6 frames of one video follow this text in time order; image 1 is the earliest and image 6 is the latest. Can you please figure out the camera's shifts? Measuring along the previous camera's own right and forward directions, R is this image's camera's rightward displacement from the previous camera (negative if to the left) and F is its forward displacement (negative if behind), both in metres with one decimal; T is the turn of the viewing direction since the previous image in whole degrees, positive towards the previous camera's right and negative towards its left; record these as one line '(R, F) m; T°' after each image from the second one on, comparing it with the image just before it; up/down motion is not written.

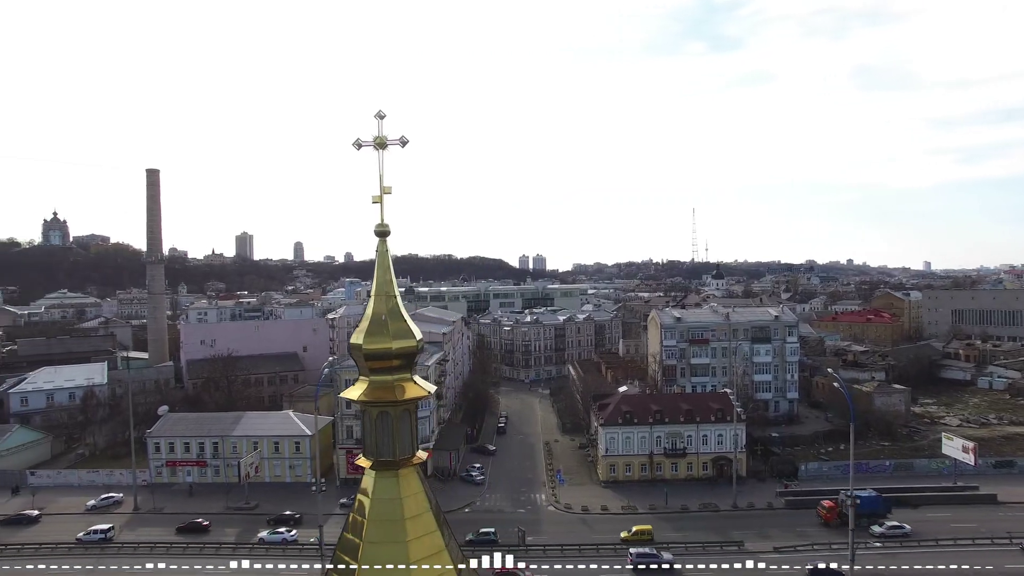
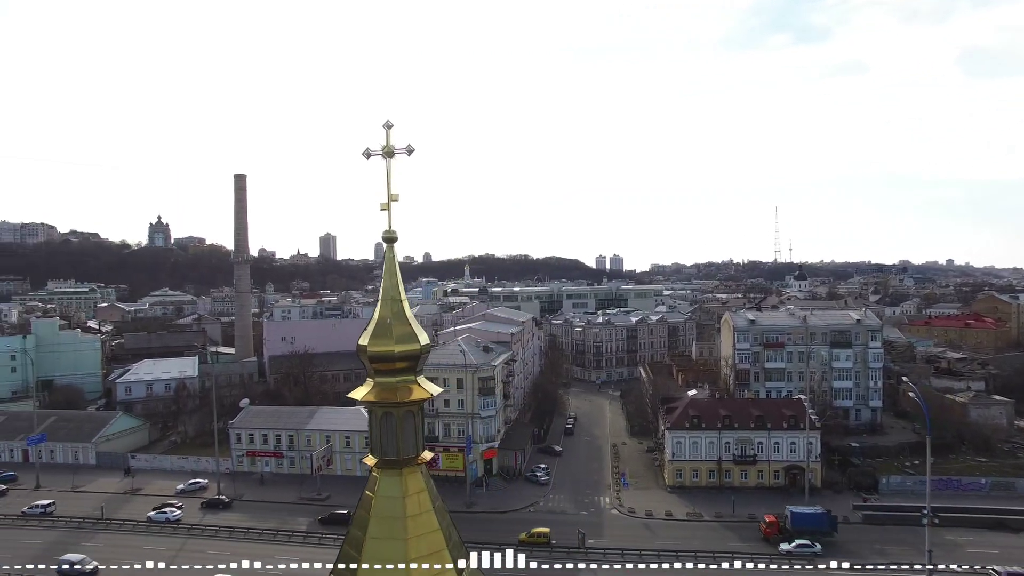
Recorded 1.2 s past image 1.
(+0.5, 0.0) m; -7°
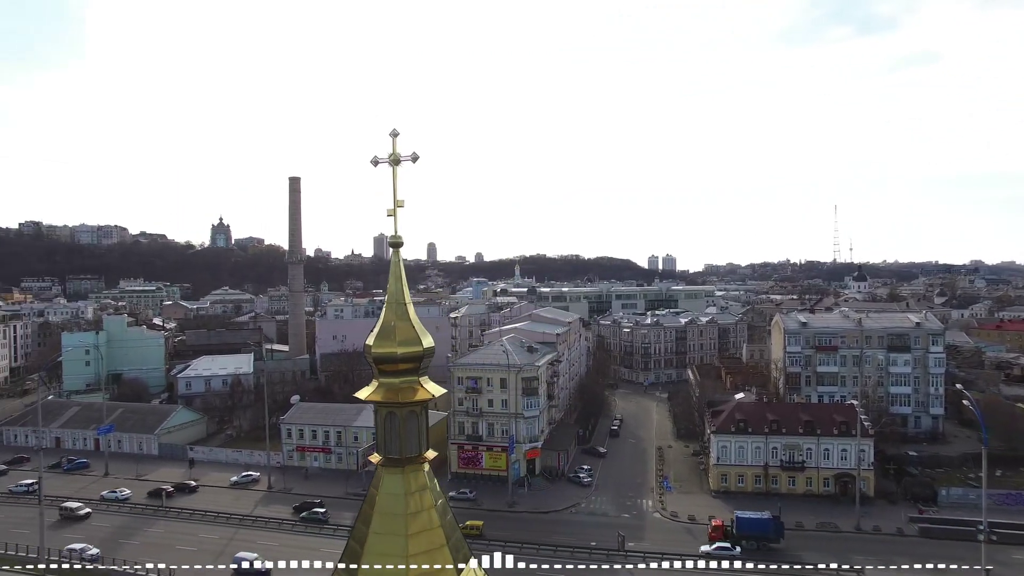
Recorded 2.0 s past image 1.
(+0.3, -0.1) m; -4°
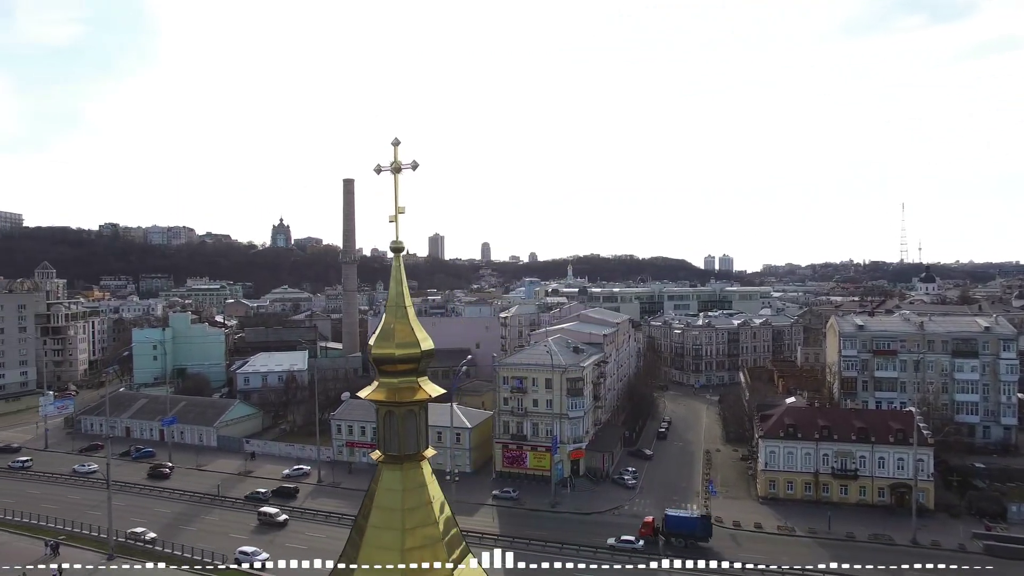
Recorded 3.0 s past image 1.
(+0.4, -0.1) m; -5°
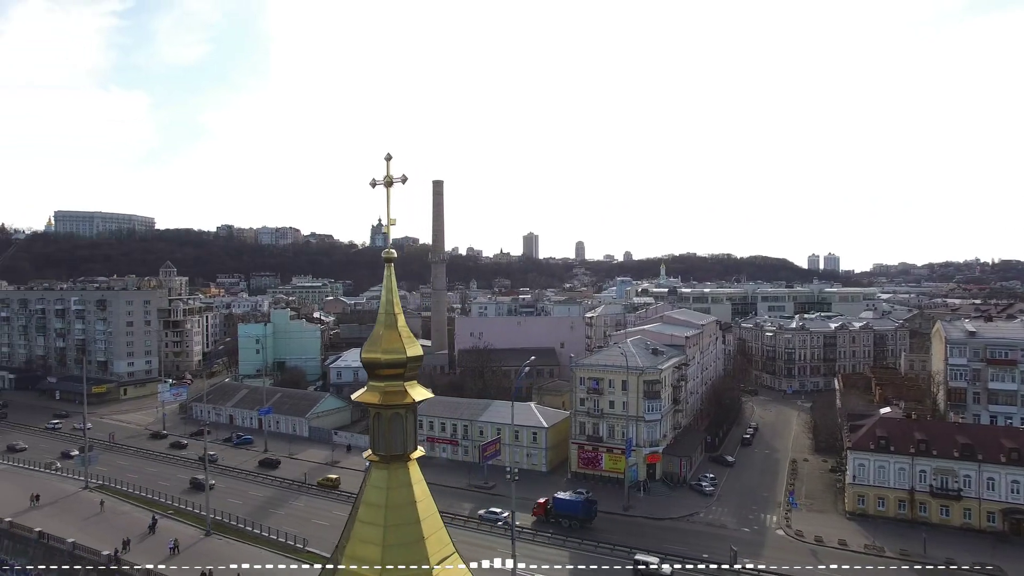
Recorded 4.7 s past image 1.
(+0.8, -0.1) m; -8°
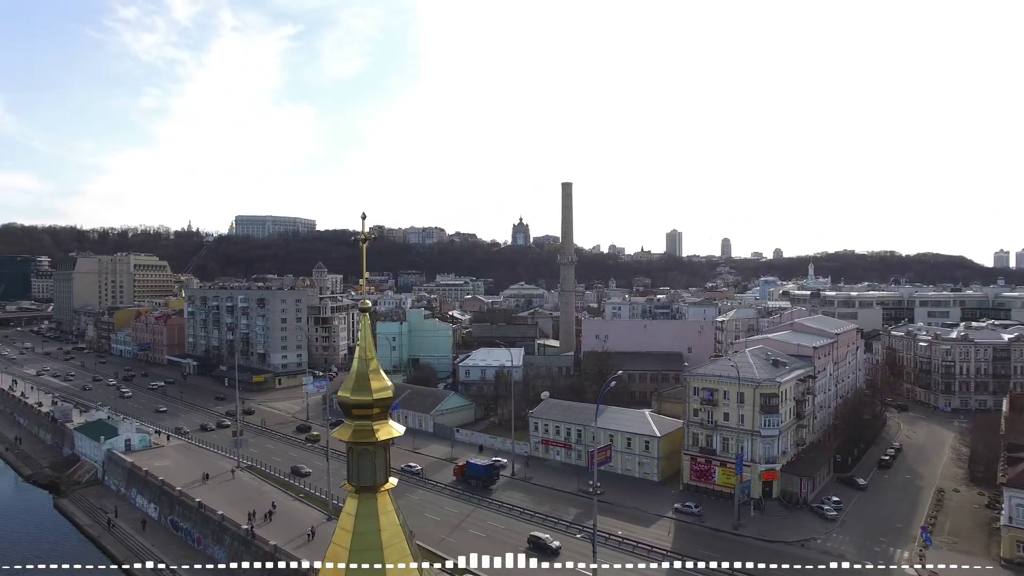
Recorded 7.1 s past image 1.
(+1.4, -0.1) m; -13°
